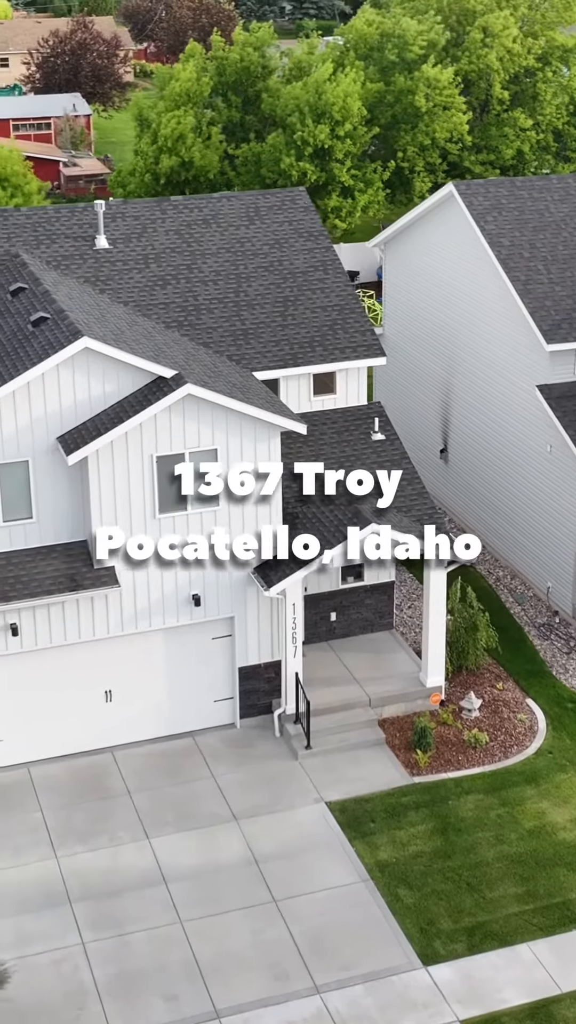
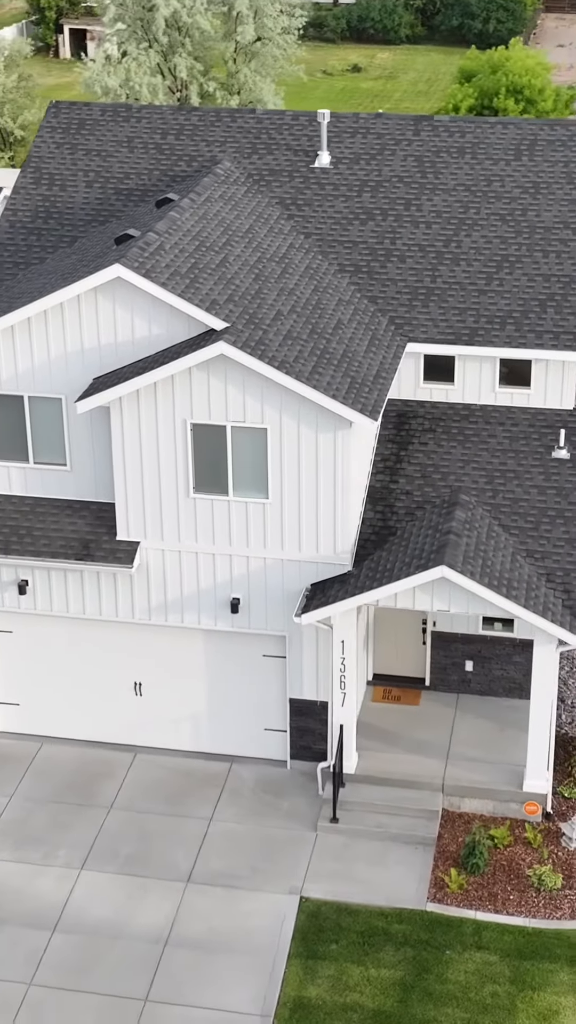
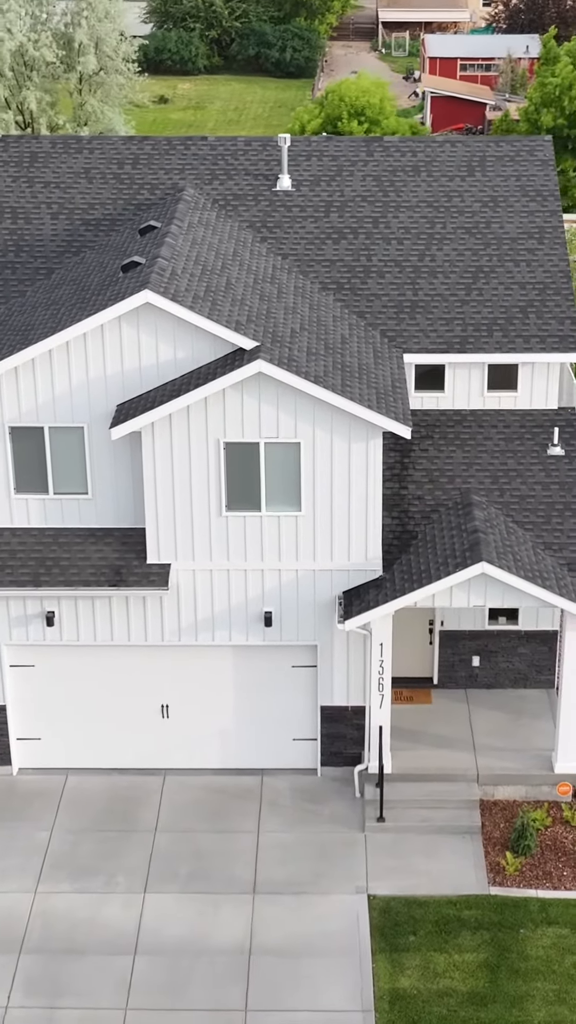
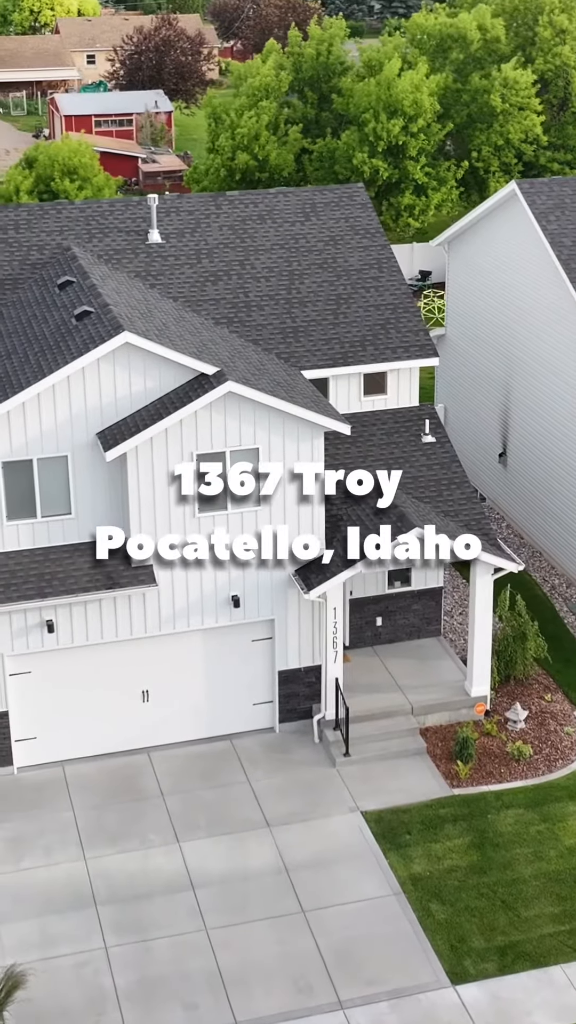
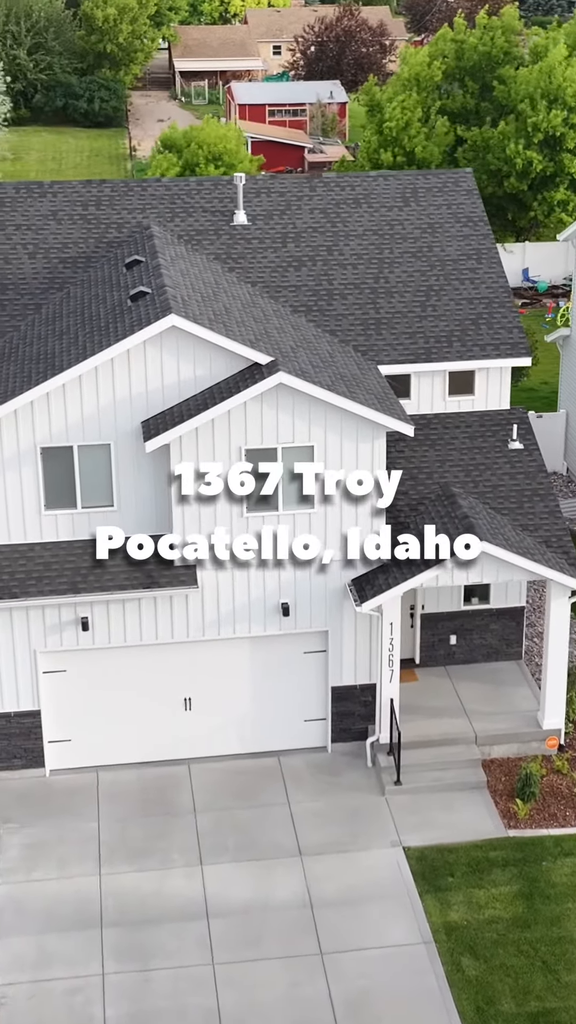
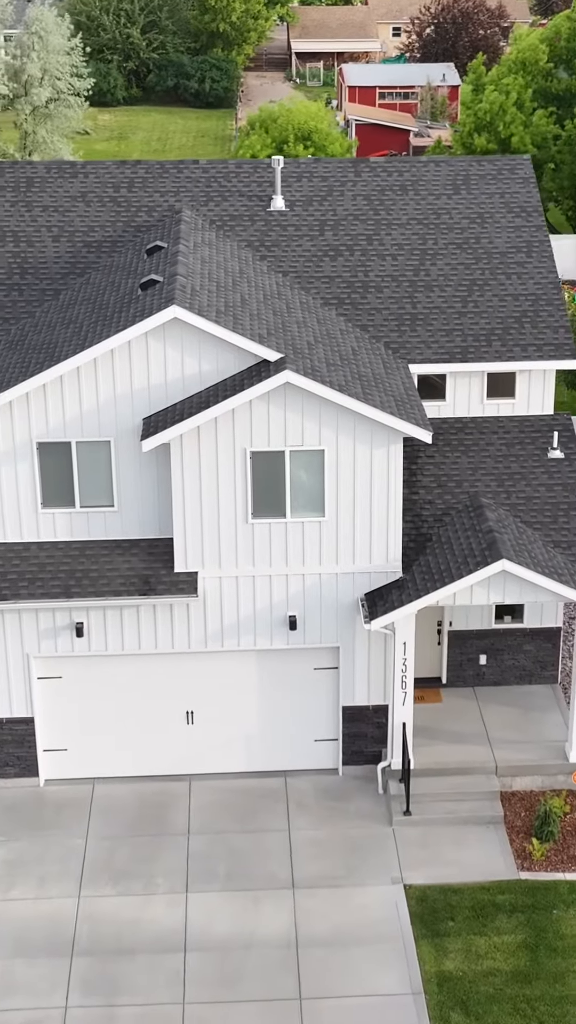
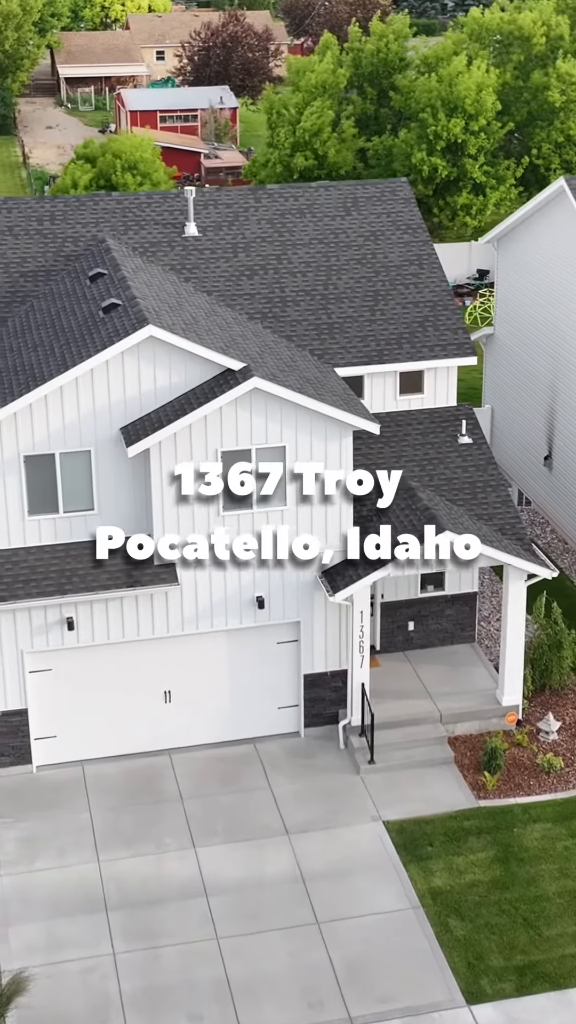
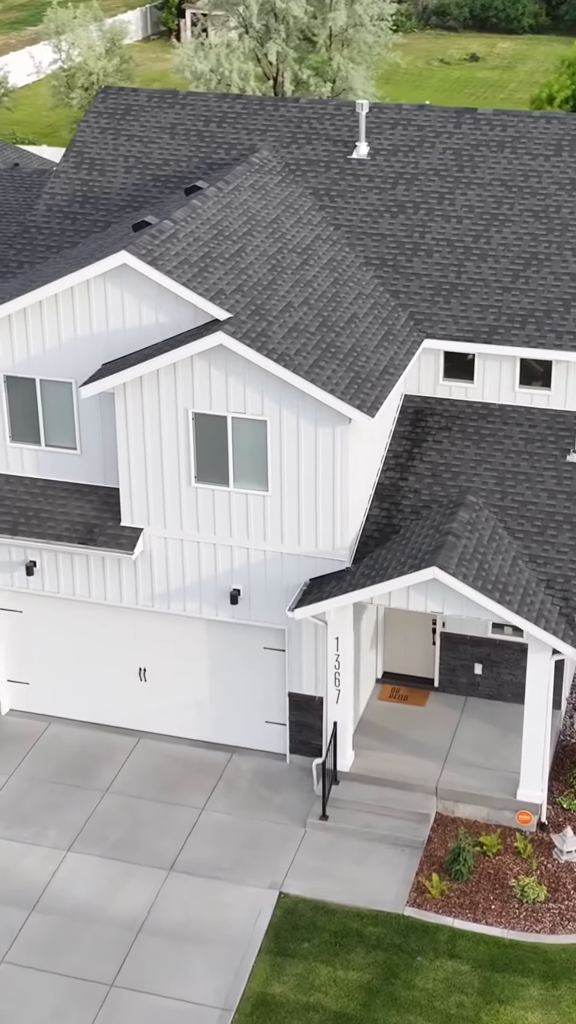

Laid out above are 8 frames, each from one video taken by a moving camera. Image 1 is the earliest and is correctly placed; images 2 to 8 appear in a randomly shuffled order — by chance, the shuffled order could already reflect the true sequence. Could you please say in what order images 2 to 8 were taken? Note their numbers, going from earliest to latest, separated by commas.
4, 7, 5, 6, 3, 2, 8
